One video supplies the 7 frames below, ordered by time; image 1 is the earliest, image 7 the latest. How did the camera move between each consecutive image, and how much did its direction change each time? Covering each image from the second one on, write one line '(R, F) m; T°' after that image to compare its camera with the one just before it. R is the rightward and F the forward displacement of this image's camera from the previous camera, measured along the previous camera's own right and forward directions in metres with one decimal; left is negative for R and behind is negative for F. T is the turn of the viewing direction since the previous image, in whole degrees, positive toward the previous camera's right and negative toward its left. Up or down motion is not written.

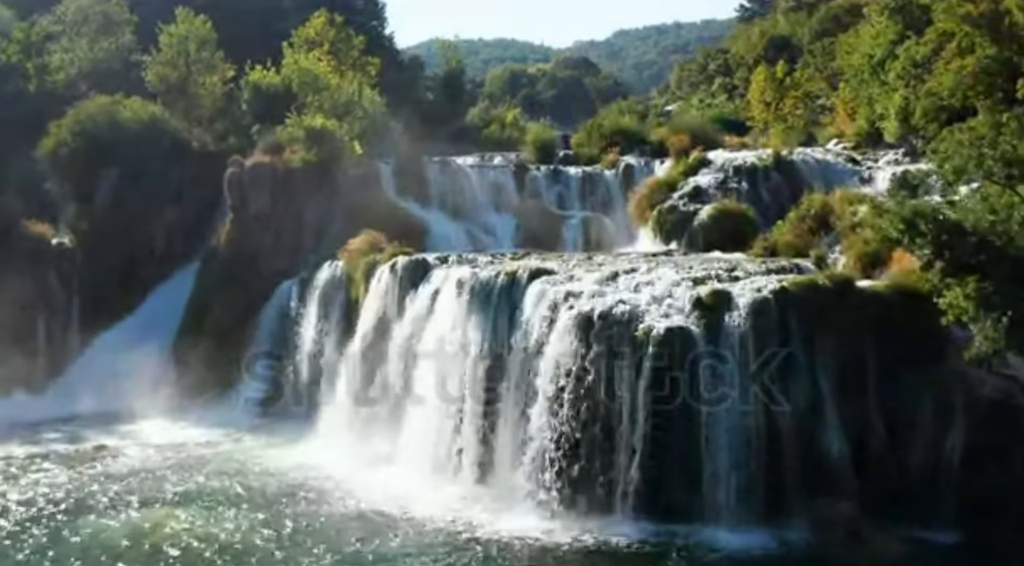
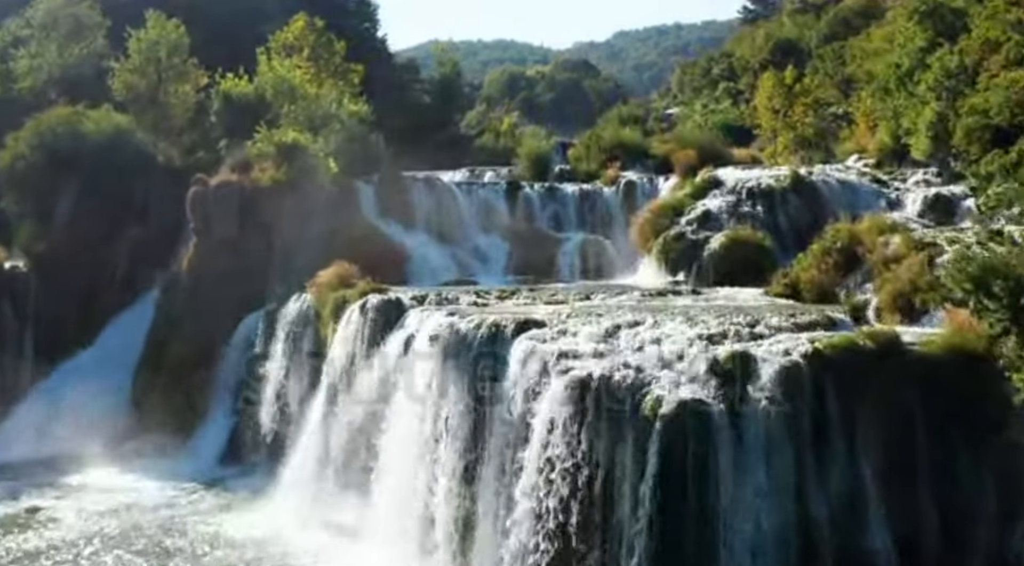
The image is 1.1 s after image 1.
(+0.3, +2.5) m; 0°
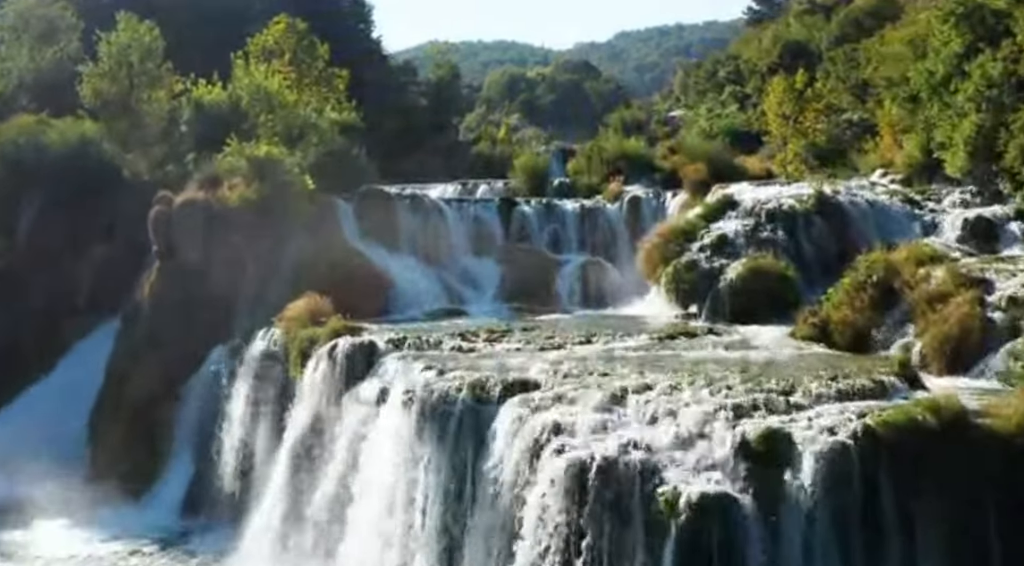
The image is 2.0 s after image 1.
(+0.2, +2.3) m; 0°
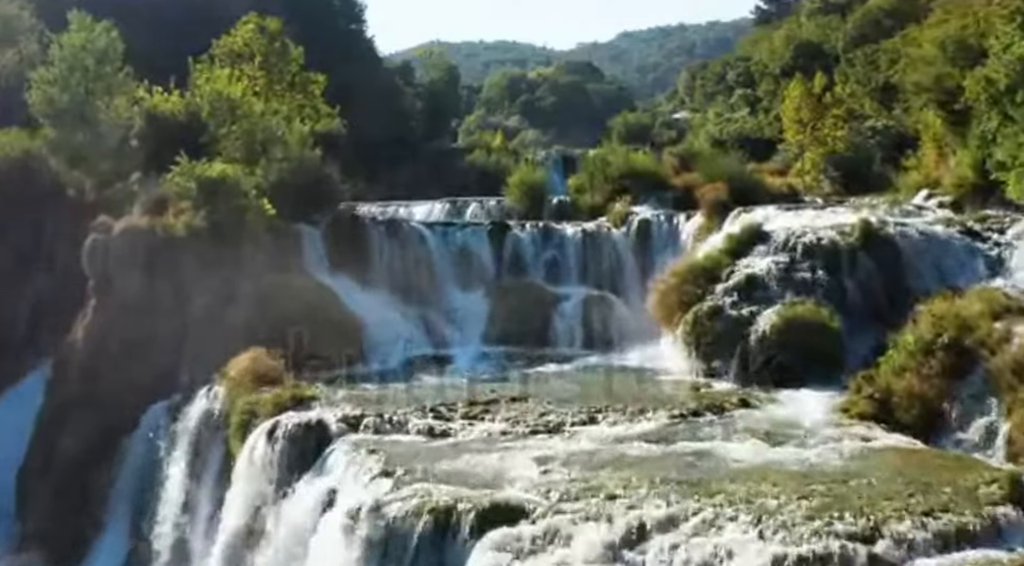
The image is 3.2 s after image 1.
(+0.2, +3.1) m; 0°
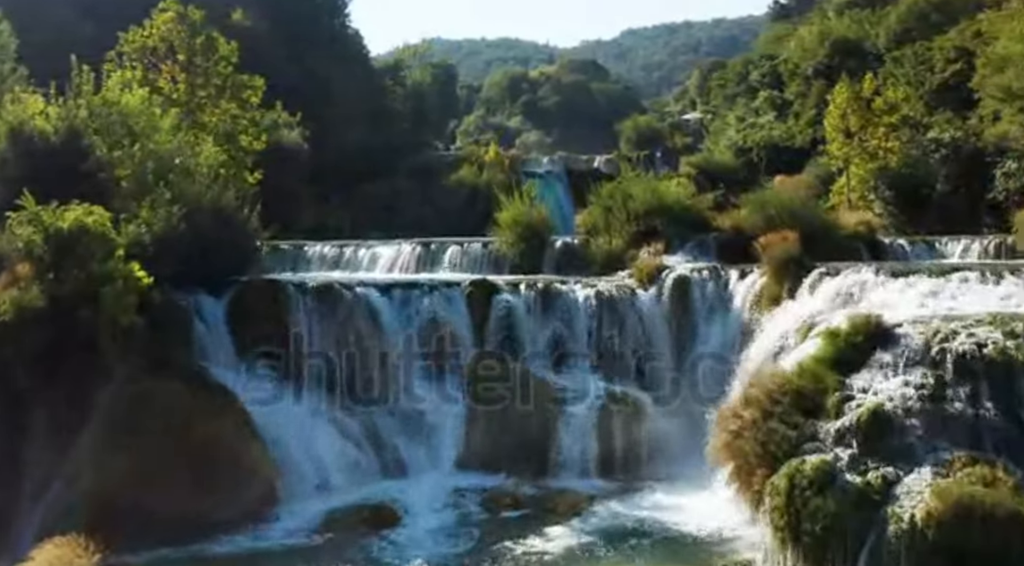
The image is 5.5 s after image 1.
(+0.3, +6.3) m; 0°
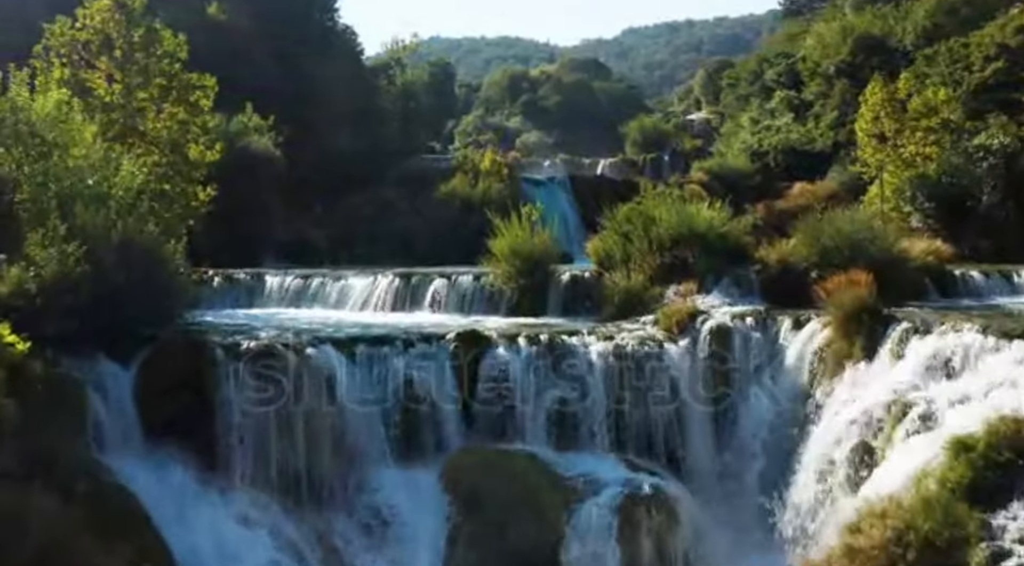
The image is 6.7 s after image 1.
(+0.1, +3.4) m; 0°
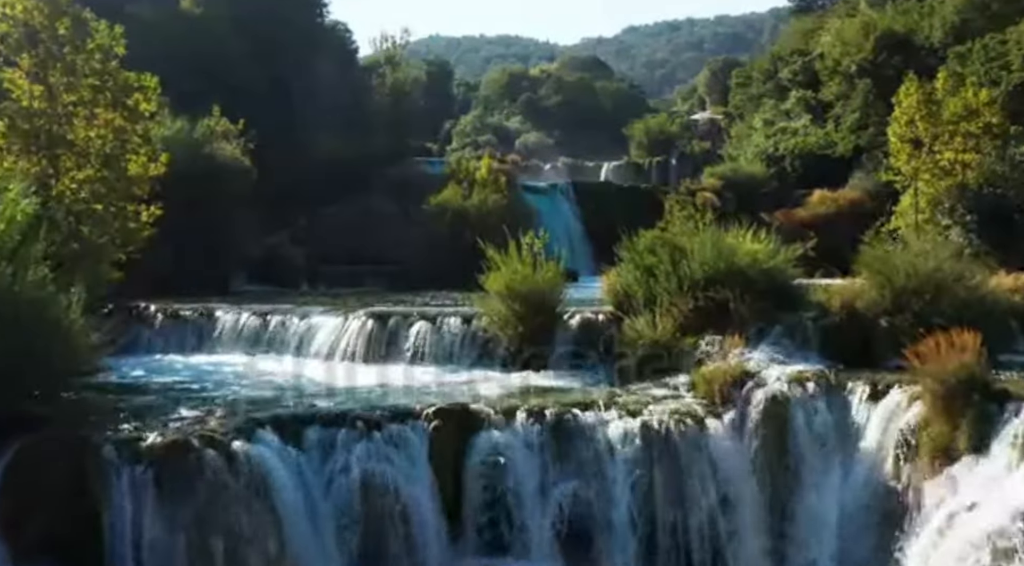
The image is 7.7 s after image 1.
(0.0, +3.0) m; 0°
